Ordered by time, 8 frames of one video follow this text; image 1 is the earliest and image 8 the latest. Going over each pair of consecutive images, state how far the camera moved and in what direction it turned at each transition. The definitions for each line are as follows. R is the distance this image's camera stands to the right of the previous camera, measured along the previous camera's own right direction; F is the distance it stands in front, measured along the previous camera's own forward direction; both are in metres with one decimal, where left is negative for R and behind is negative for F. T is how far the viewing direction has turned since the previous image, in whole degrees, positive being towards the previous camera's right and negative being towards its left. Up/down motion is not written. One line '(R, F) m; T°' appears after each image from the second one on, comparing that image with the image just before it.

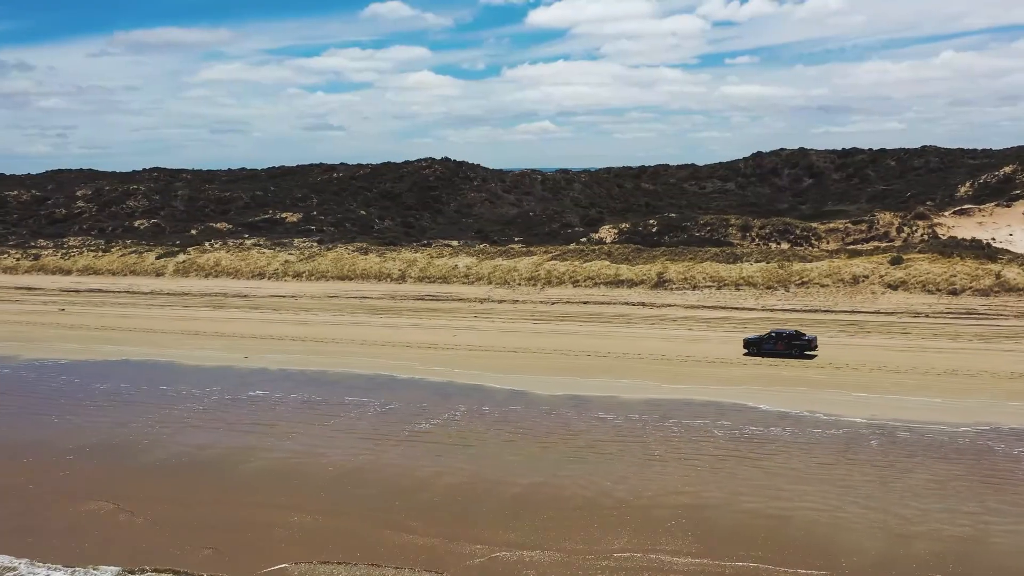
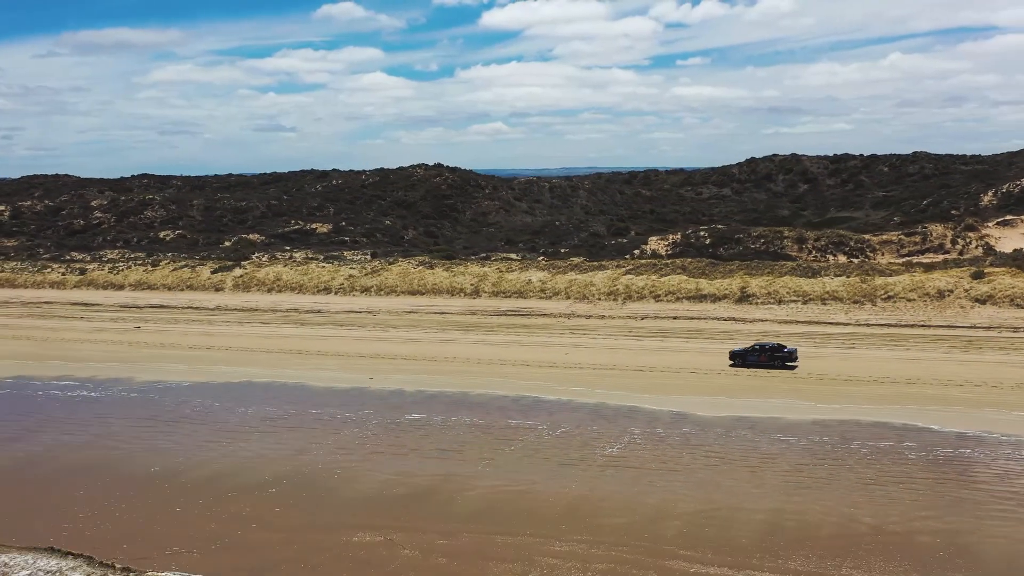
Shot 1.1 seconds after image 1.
(-2.5, -0.2) m; +2°
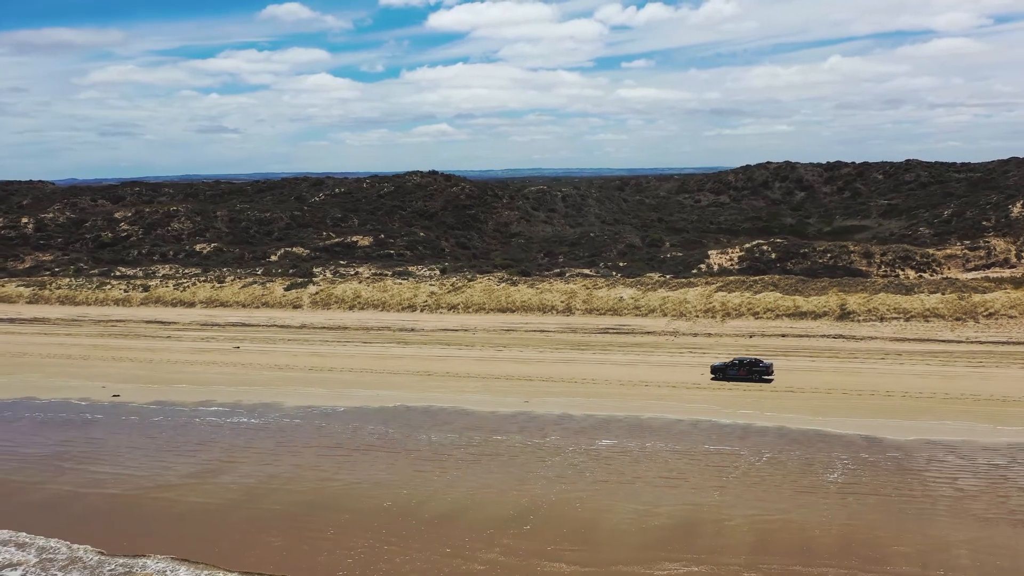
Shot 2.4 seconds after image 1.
(-3.1, -0.2) m; +3°
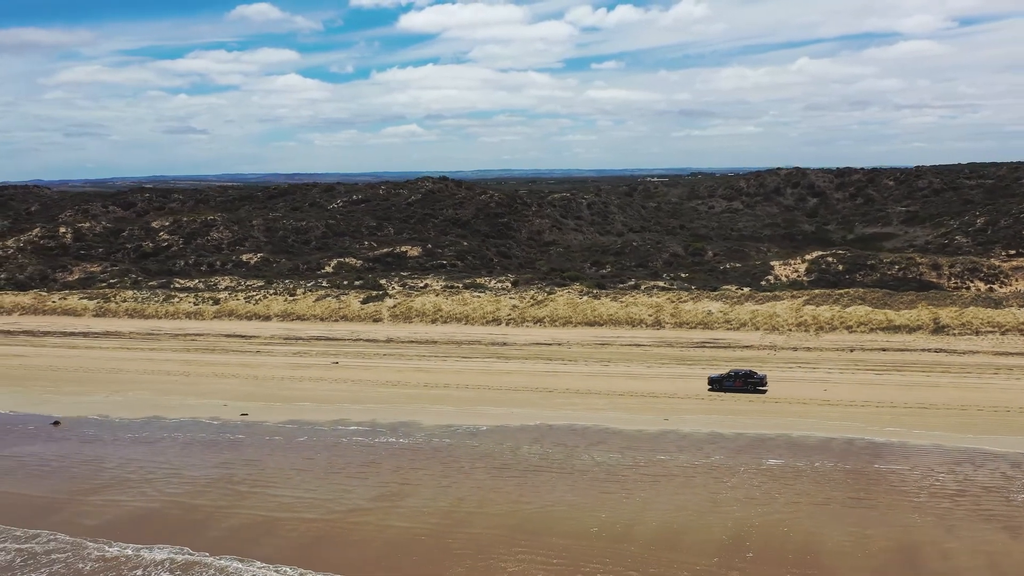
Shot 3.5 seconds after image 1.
(-2.5, -0.2) m; +1°
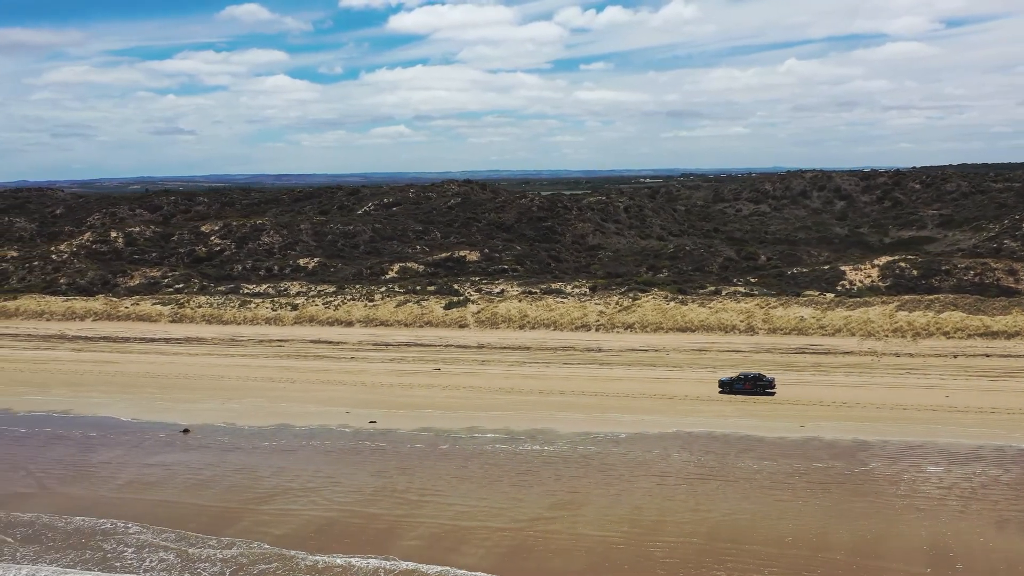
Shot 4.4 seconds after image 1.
(-2.3, -0.1) m; +1°
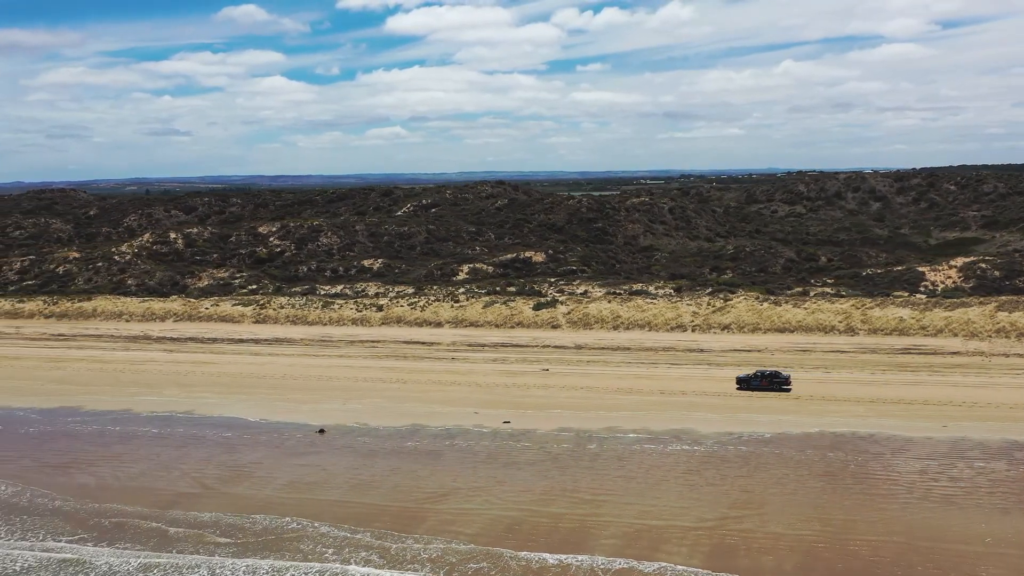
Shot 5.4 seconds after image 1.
(-2.2, -0.1) m; 0°
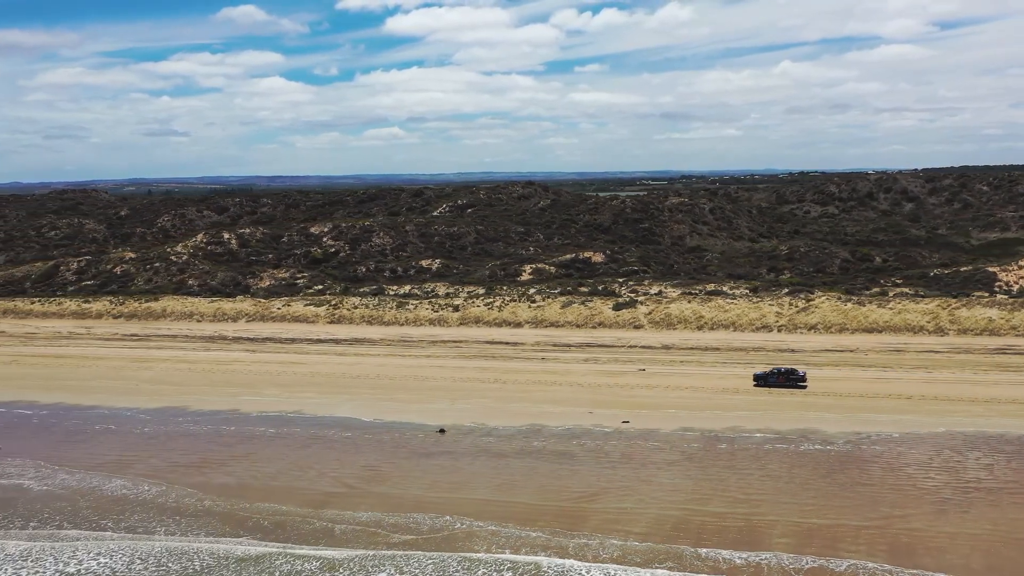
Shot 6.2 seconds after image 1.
(-2.0, -0.1) m; 0°
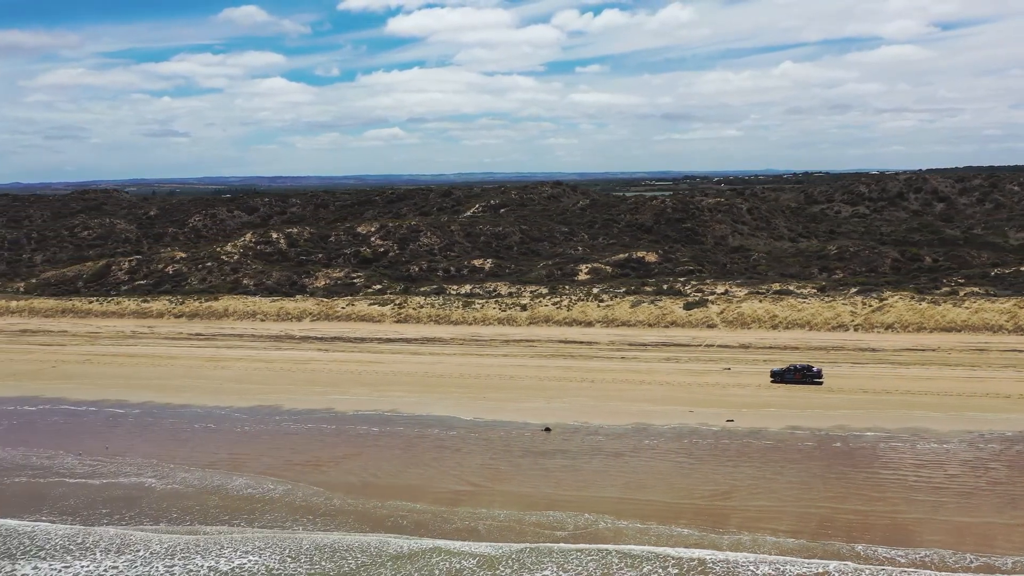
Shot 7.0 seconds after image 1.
(-1.7, 0.0) m; 0°
